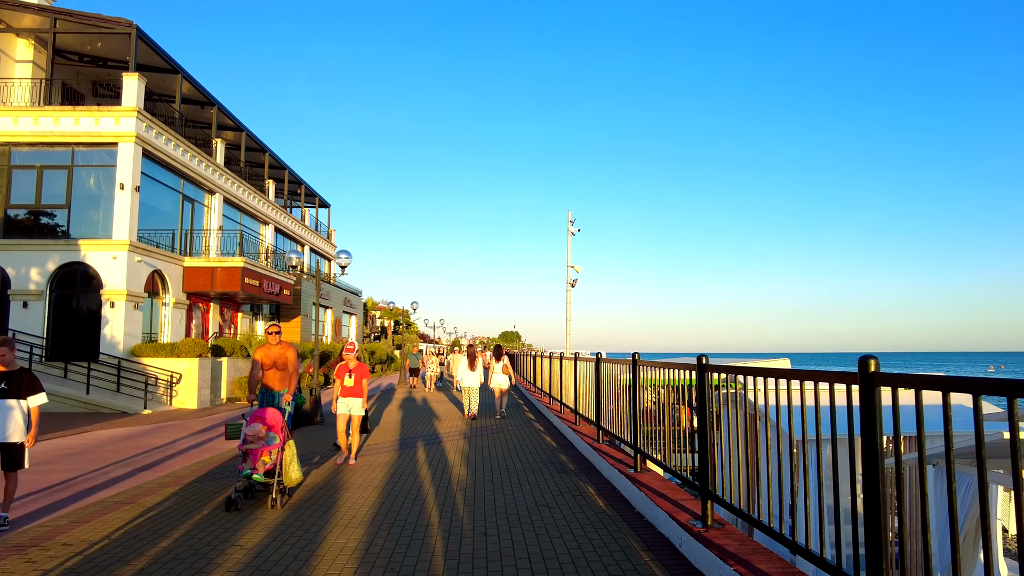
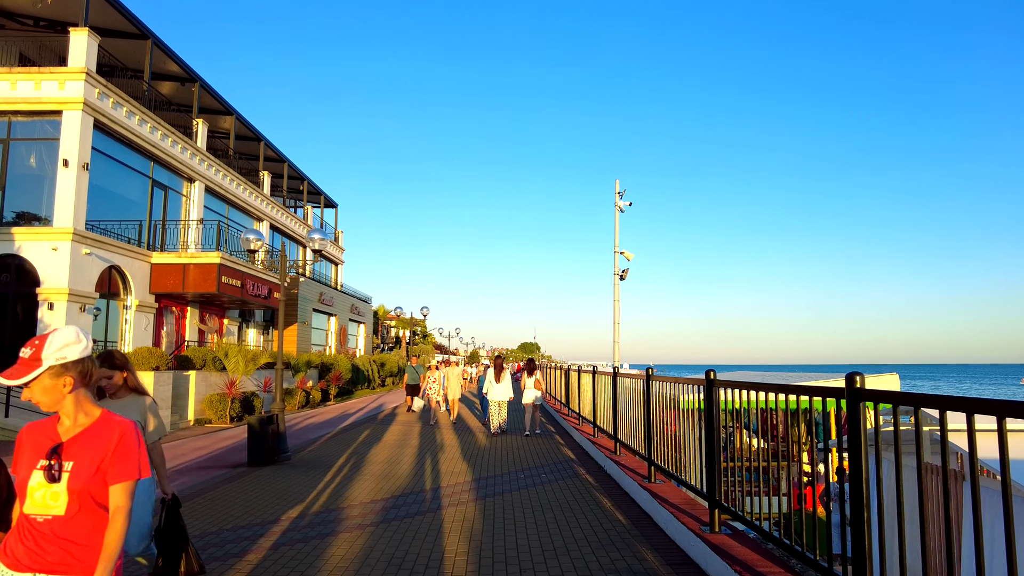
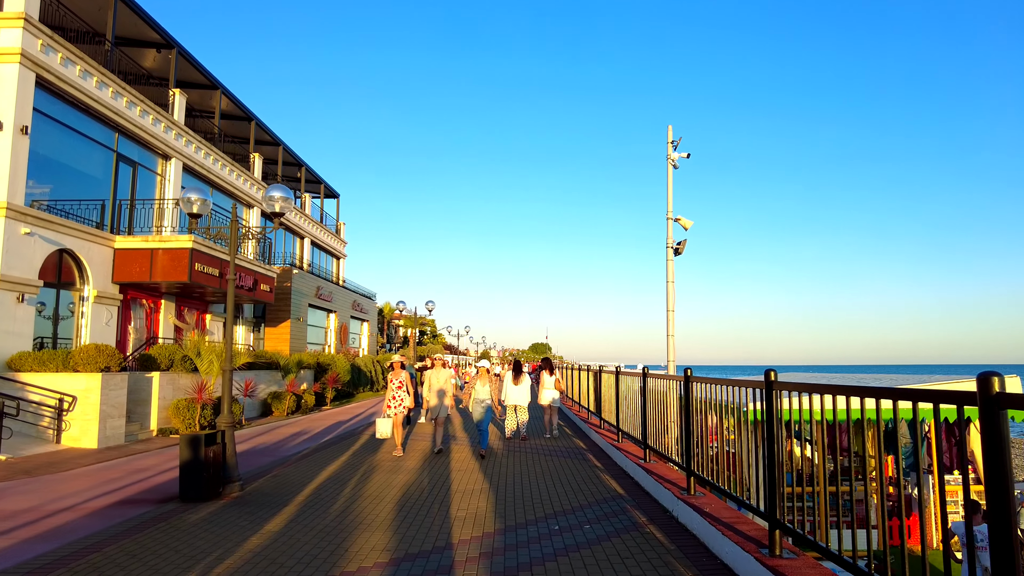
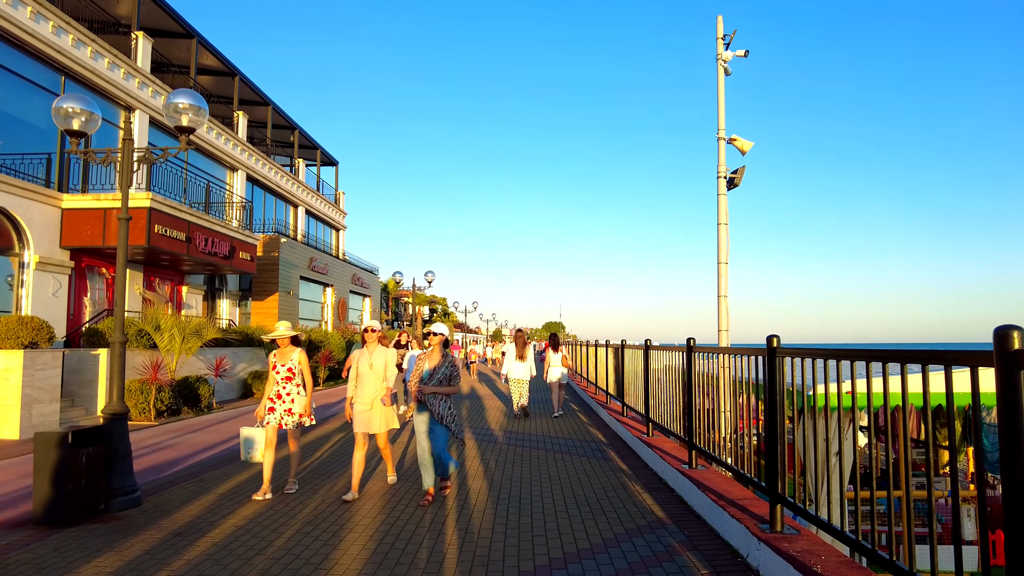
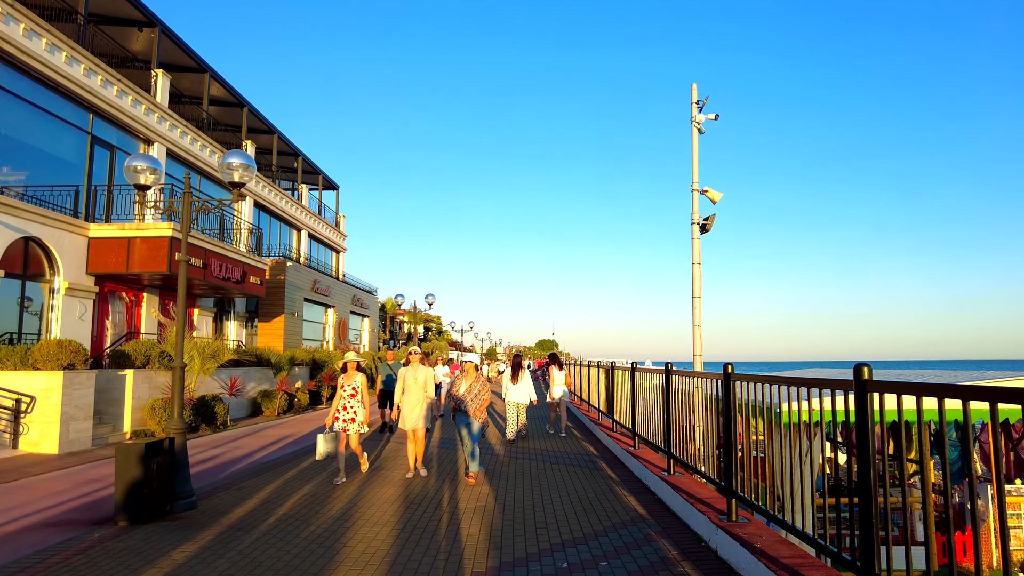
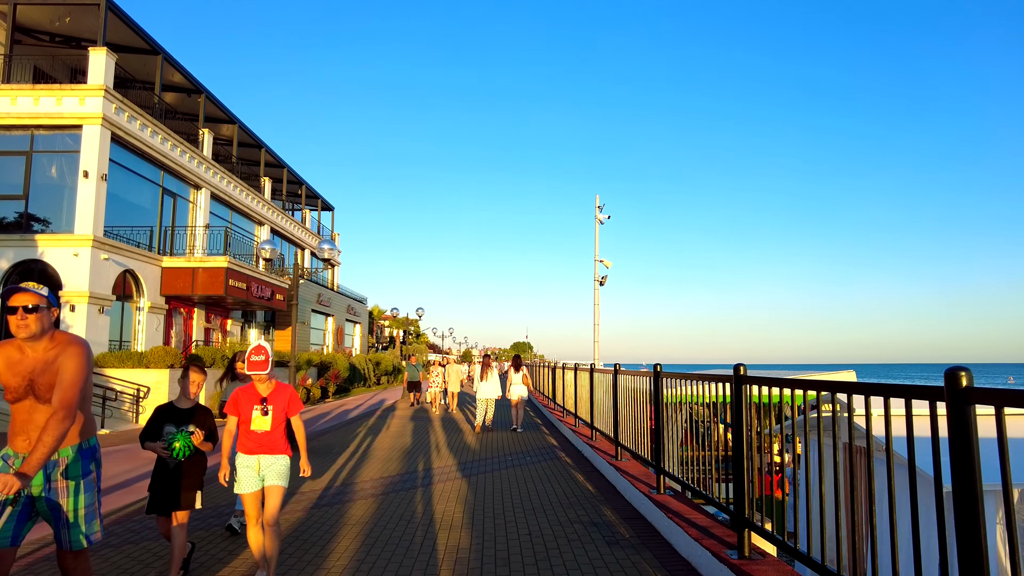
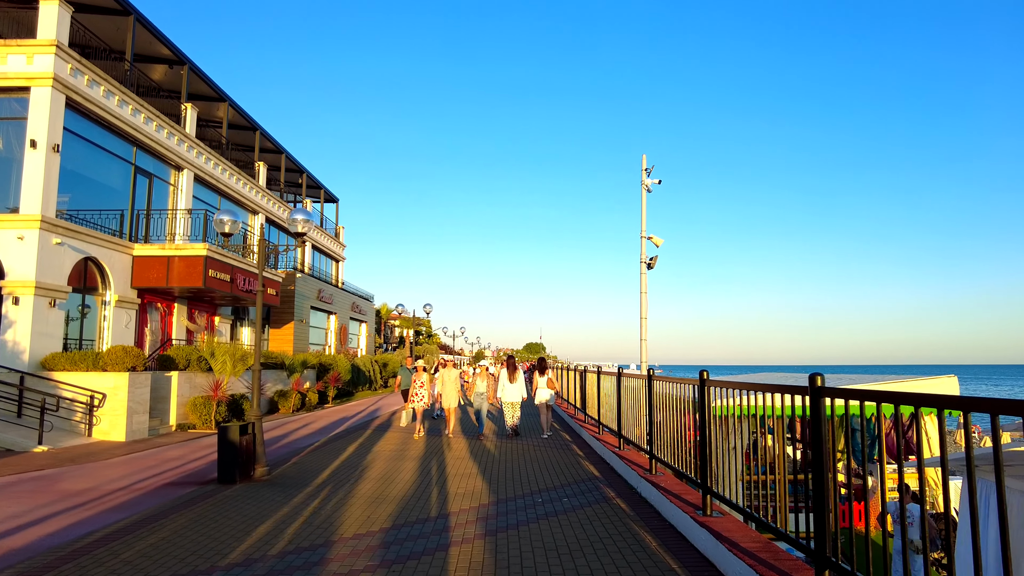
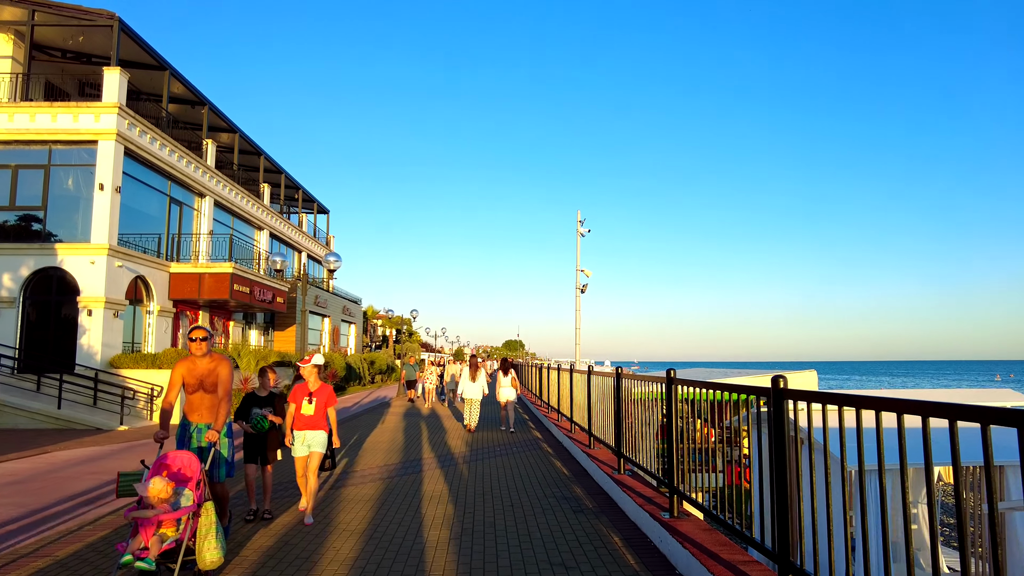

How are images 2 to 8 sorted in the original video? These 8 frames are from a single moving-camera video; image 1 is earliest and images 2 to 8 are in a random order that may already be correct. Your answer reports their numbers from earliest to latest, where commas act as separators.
8, 6, 2, 7, 3, 5, 4
